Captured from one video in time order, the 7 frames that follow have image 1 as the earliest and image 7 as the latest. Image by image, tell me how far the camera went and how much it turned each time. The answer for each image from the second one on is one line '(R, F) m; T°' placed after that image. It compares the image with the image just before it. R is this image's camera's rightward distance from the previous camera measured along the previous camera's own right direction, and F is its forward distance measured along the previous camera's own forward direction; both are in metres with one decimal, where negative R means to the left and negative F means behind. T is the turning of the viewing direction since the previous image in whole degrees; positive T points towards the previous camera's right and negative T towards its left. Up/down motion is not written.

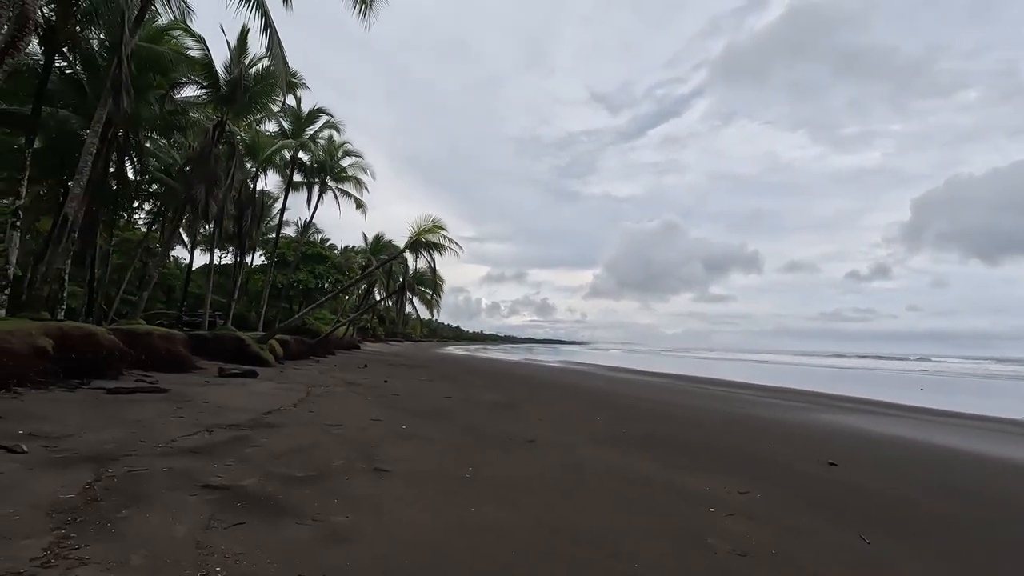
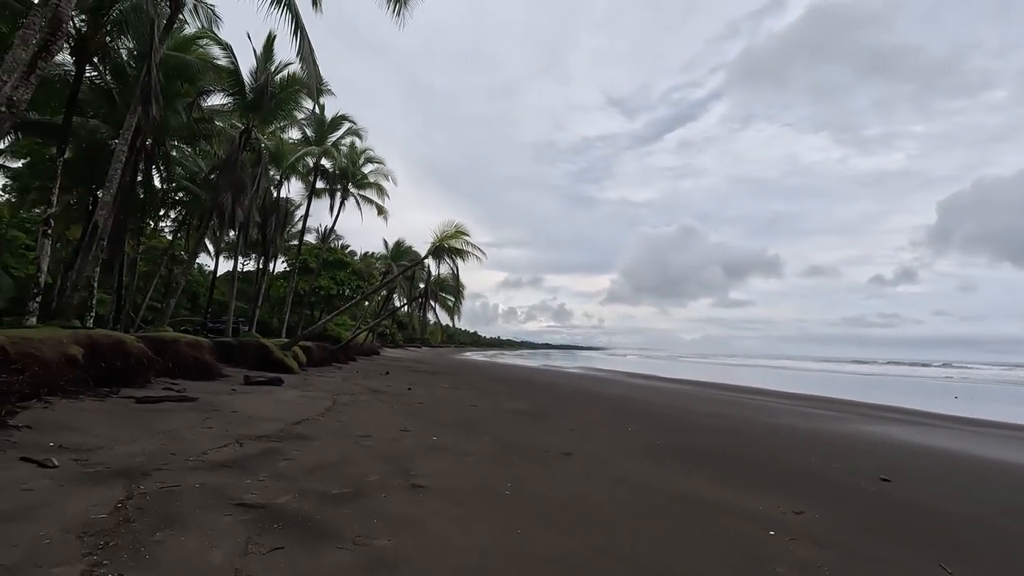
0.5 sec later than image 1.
(-0.2, +0.2) m; -2°
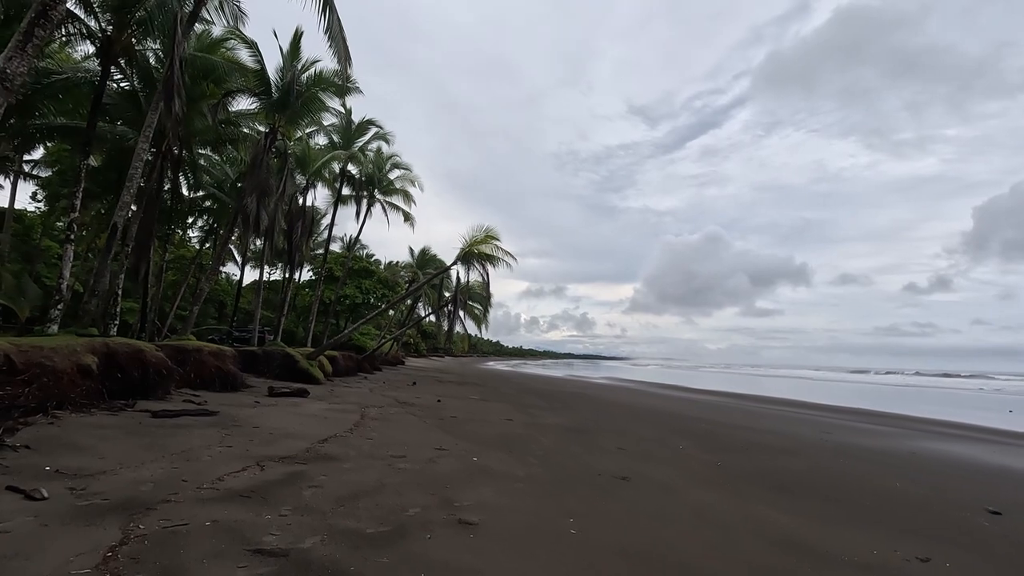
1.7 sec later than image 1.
(-0.3, +0.7) m; -2°
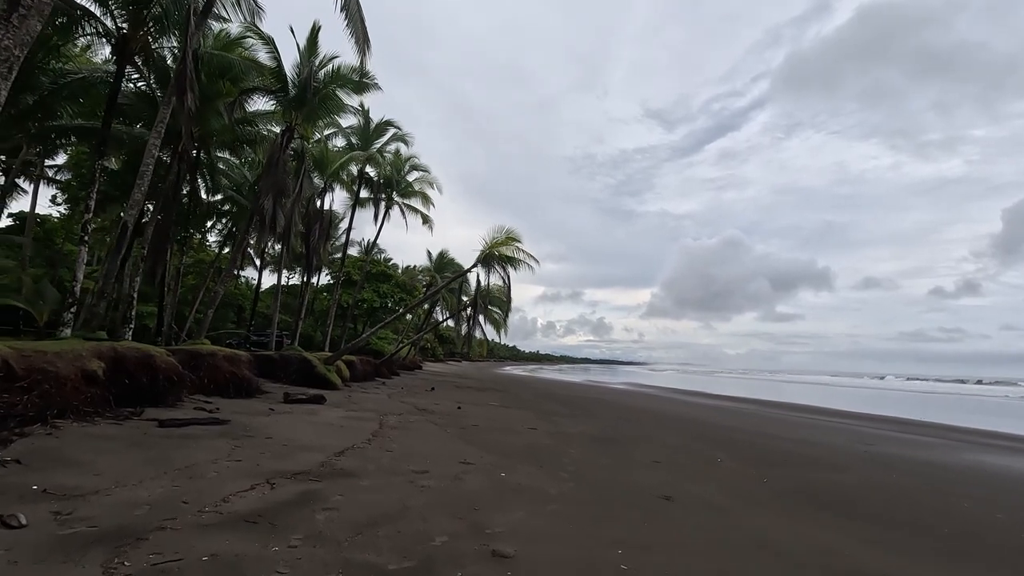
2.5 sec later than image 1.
(-0.2, +0.5) m; -2°
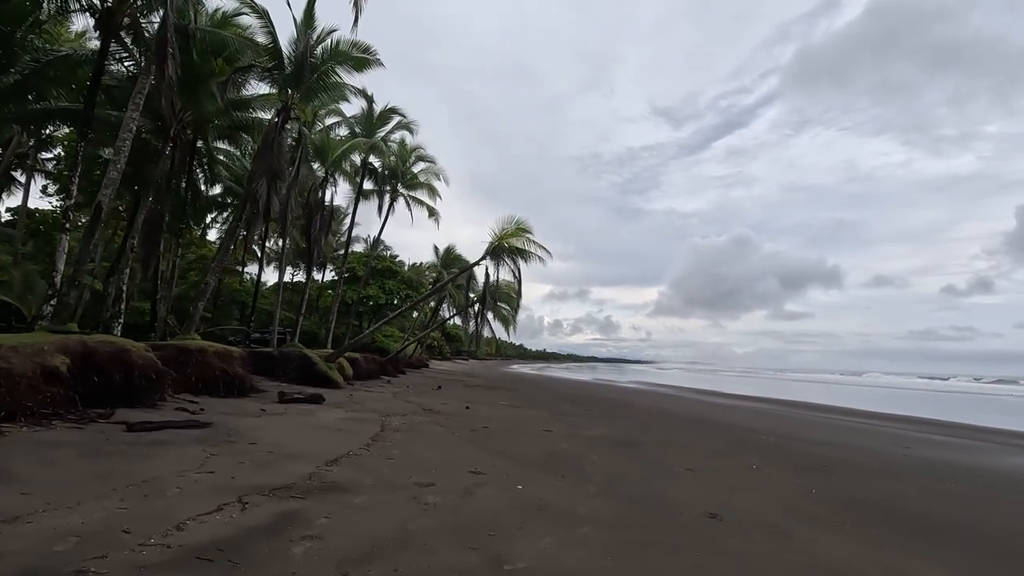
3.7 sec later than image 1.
(-0.1, +0.7) m; -1°
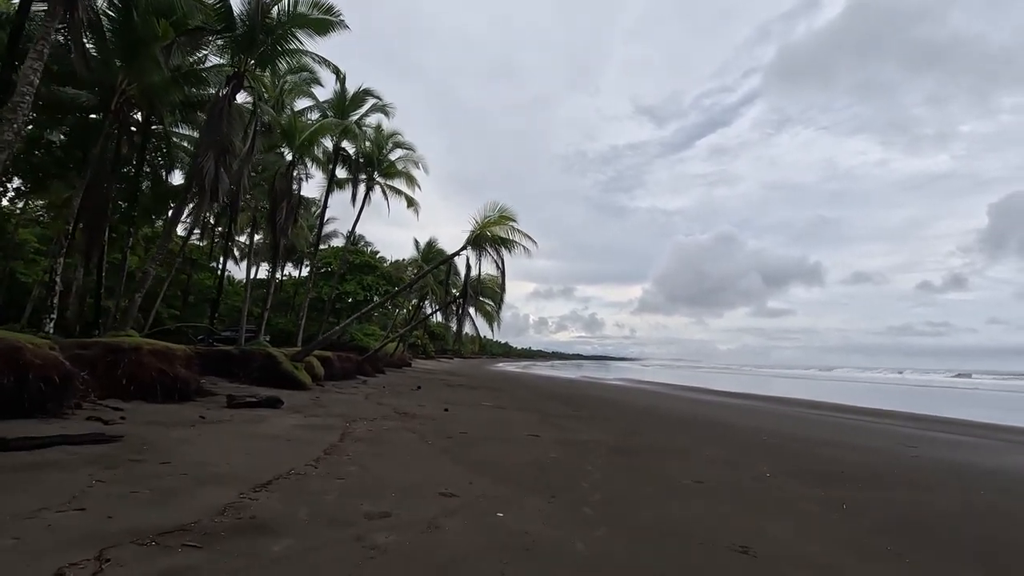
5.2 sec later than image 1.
(+0.1, +1.0) m; +2°
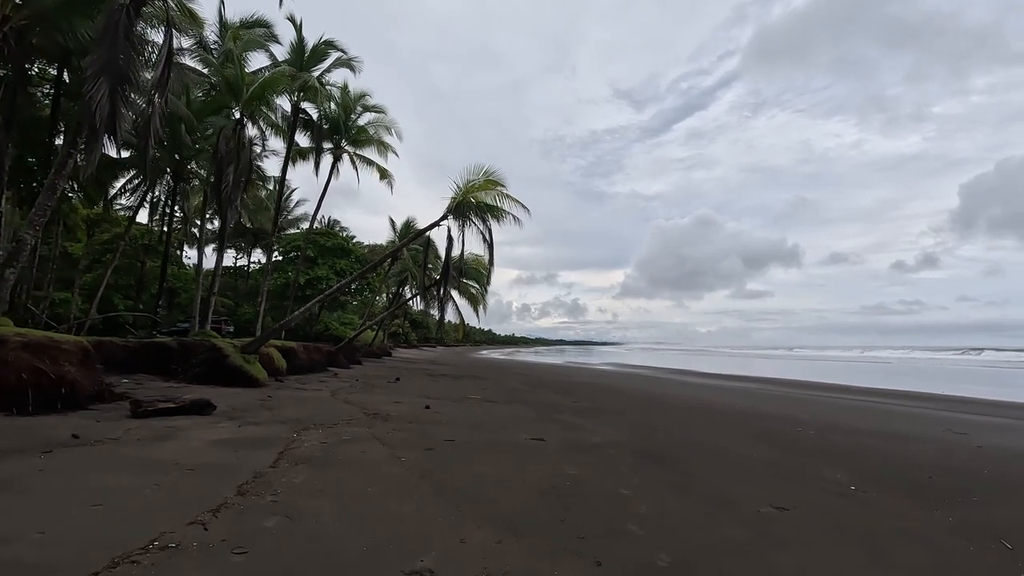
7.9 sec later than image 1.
(-0.2, +1.7) m; +2°
